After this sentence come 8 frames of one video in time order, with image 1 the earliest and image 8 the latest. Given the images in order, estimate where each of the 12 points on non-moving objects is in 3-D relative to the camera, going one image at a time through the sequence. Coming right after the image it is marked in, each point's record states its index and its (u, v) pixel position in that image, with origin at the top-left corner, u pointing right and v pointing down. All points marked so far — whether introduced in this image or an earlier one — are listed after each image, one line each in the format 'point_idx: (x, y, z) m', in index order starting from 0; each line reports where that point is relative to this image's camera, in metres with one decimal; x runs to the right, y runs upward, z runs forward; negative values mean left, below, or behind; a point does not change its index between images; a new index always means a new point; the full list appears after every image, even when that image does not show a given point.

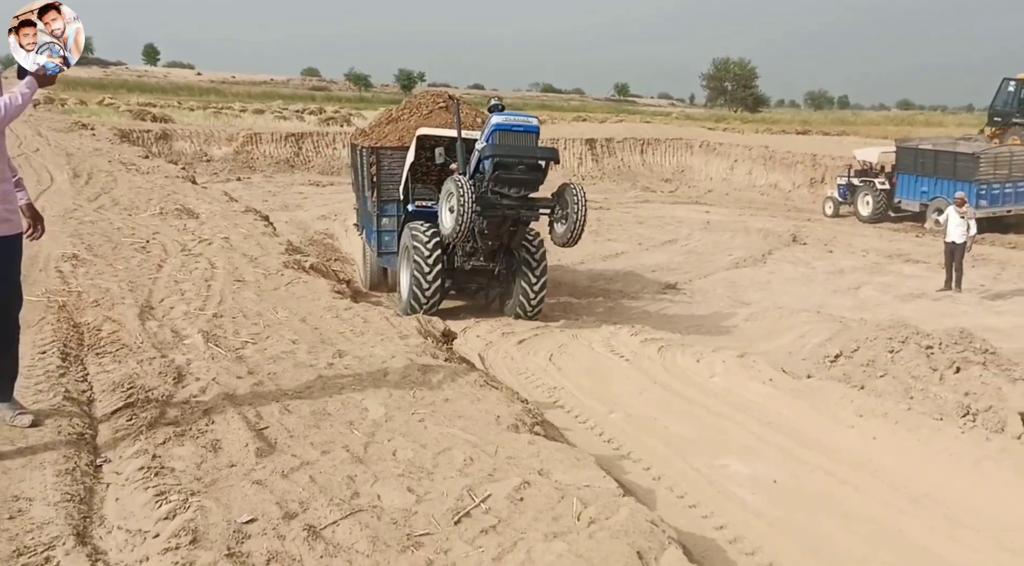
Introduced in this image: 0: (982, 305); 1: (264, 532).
0: (+7.4, -0.4, +13.7) m
1: (-0.9, -1.0, +3.5) m
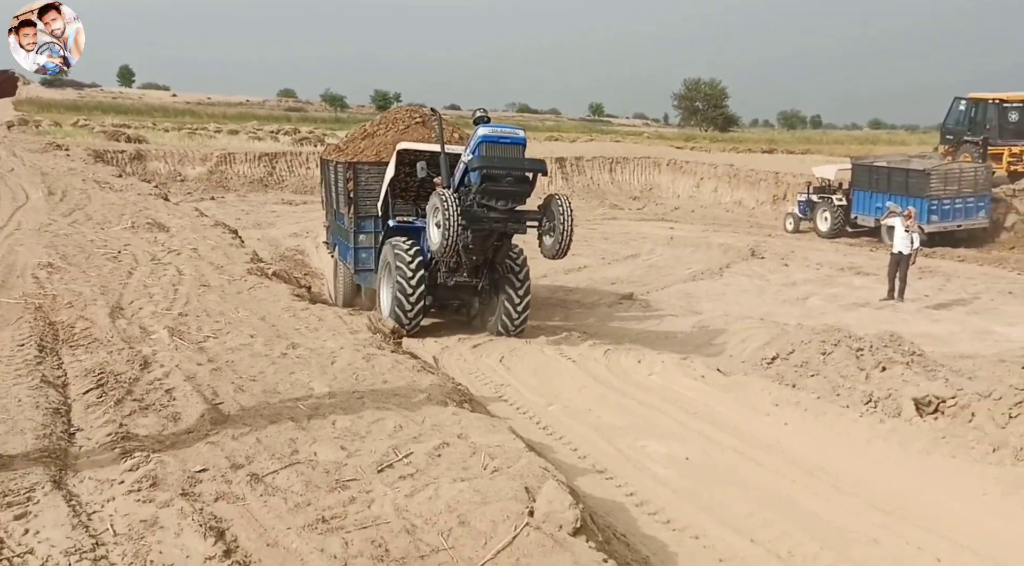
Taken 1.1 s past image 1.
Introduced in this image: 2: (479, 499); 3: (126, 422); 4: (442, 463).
0: (+6.7, -0.5, +14.5) m
1: (-1.4, -0.9, +4.2) m
2: (-0.2, -1.0, +4.1) m
3: (-2.1, -0.8, +4.9) m
4: (-0.4, -0.9, +4.5) m
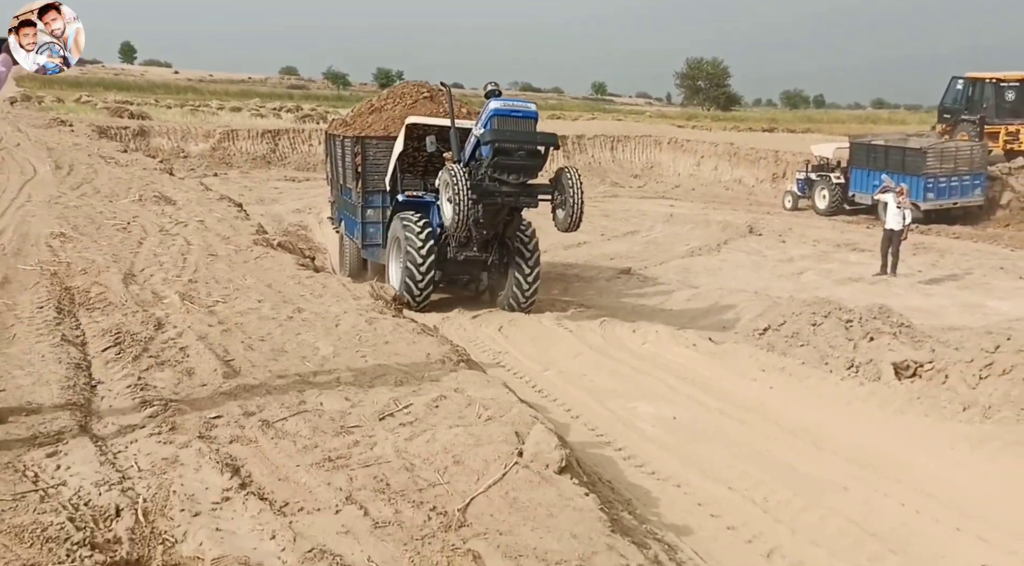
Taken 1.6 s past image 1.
0: (+6.7, -0.1, +14.8) m
1: (-1.4, -0.7, +4.5) m
2: (-0.2, -0.8, +4.4) m
3: (-2.2, -0.5, +5.3) m
4: (-0.4, -0.7, +4.9) m
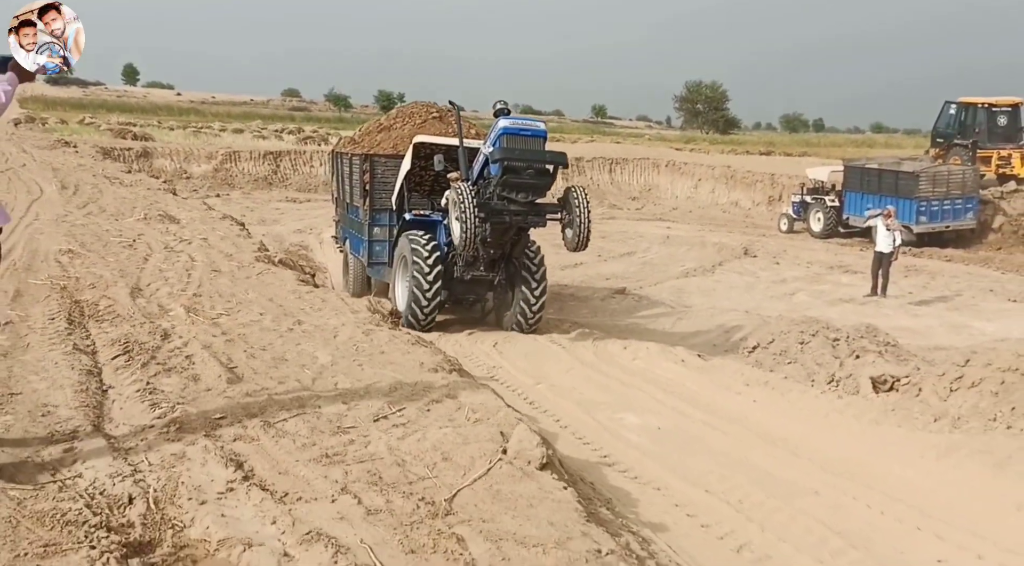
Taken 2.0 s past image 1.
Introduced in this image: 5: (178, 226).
0: (+6.6, -0.5, +15.2) m
1: (-1.5, -0.8, +4.8) m
2: (-0.3, -0.8, +4.8) m
3: (-2.2, -0.6, +5.6) m
4: (-0.5, -0.8, +5.2) m
5: (-4.9, +0.8, +13.1) m
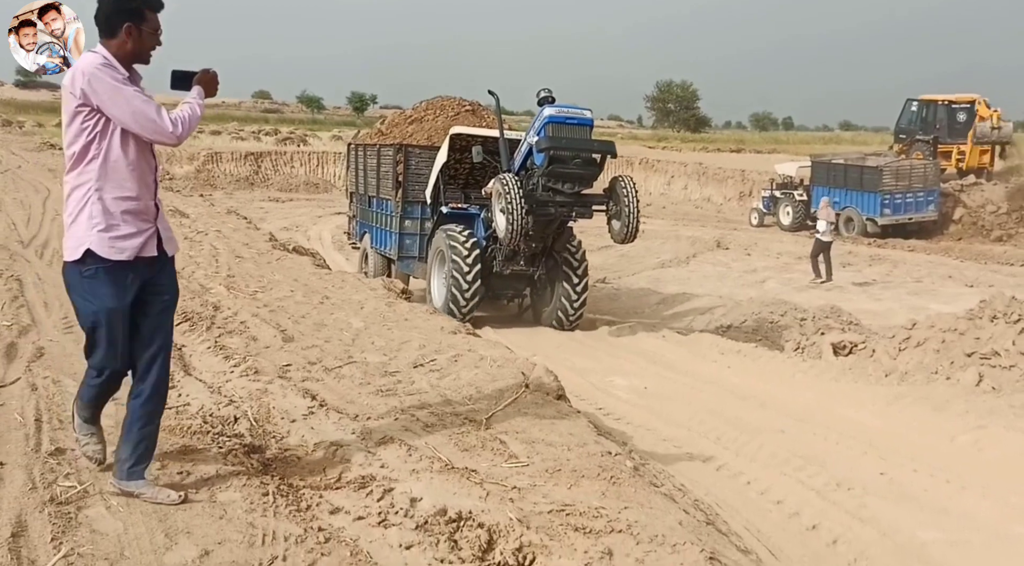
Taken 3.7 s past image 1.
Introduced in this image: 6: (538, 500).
0: (+6.4, -0.2, +16.4) m
1: (-1.4, -0.6, +5.8) m
2: (-0.1, -0.6, +5.8) m
3: (-2.1, -0.4, +6.5) m
4: (-0.4, -0.5, +6.2) m
5: (-5.0, +1.0, +13.9) m
6: (+0.1, -1.0, +4.0) m
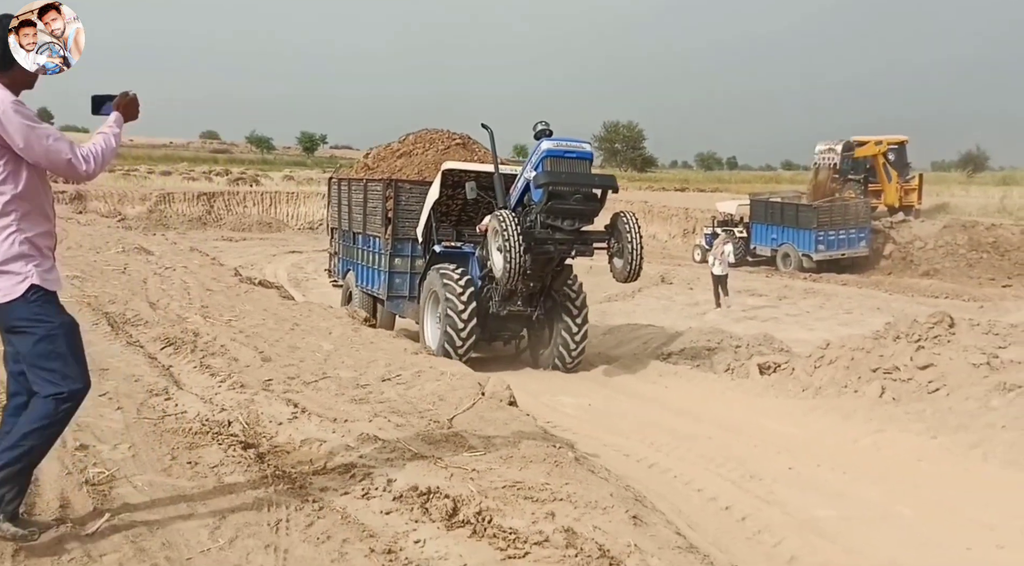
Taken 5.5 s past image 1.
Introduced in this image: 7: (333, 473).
0: (+5.5, -0.8, +17.5) m
1: (-1.7, -0.7, +6.5) m
2: (-0.5, -0.8, +6.5) m
3: (-2.5, -0.6, +7.2) m
4: (-0.7, -0.7, +7.0) m
5: (-5.8, +0.4, +14.5) m
6: (-0.1, -1.0, +4.8) m
7: (-0.9, -1.0, +4.7) m
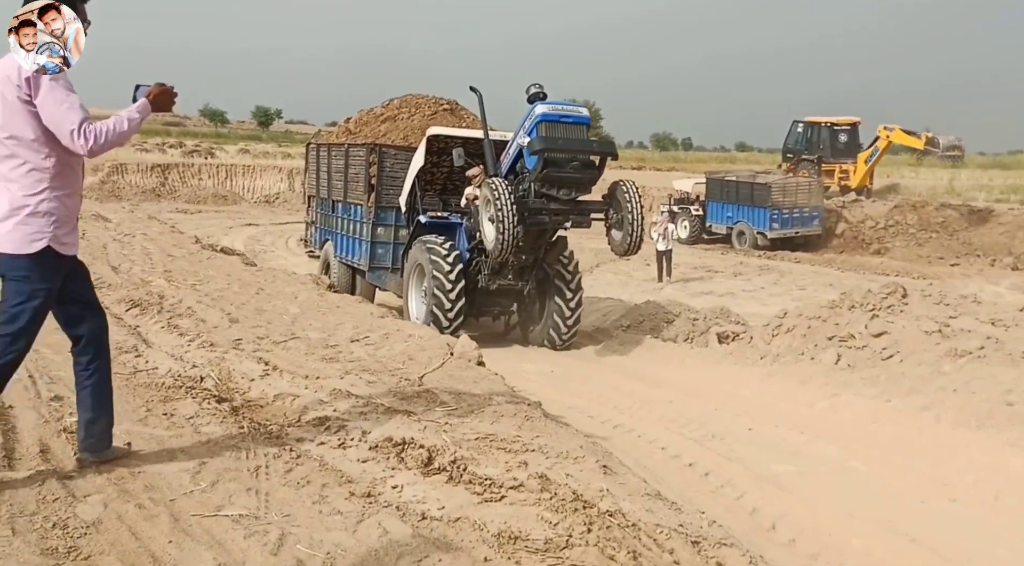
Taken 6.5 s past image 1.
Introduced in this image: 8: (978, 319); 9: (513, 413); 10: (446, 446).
0: (+4.8, -0.3, +17.9) m
1: (-1.9, -0.4, +6.6) m
2: (-0.7, -0.5, +6.6) m
3: (-2.8, -0.3, +7.2) m
4: (-0.9, -0.4, +7.0) m
5: (-6.4, +0.9, +14.3) m
6: (-0.2, -0.8, +4.9) m
7: (-1.1, -0.8, +4.8) m
8: (+5.2, -0.4, +10.0) m
9: (0.0, -0.8, +5.3) m
10: (-0.3, -0.8, +4.6) m
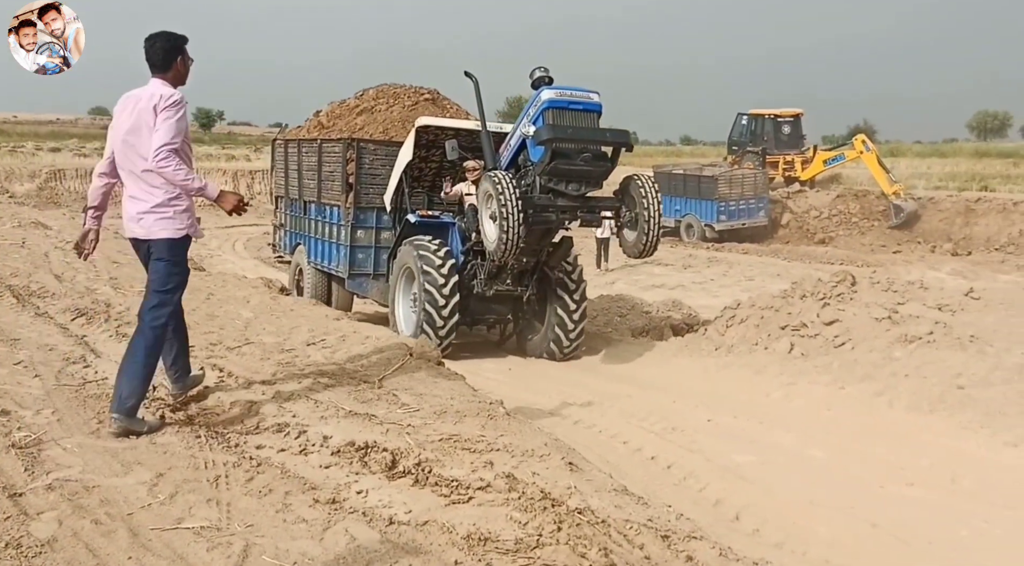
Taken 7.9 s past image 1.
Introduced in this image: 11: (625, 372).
0: (+3.8, -0.1, +18.1) m
1: (-2.2, -0.5, +6.4) m
2: (-1.0, -0.5, +6.6) m
3: (-3.1, -0.4, +7.0) m
4: (-1.3, -0.5, +6.9) m
5: (-7.1, +0.8, +13.9) m
6: (-0.4, -0.8, +4.8) m
7: (-1.3, -0.8, +4.7) m
8: (+4.7, -0.2, +10.2) m
9: (-0.2, -0.8, +5.3) m
10: (-0.5, -0.8, +4.5) m
11: (+1.2, -0.9, +9.2) m
